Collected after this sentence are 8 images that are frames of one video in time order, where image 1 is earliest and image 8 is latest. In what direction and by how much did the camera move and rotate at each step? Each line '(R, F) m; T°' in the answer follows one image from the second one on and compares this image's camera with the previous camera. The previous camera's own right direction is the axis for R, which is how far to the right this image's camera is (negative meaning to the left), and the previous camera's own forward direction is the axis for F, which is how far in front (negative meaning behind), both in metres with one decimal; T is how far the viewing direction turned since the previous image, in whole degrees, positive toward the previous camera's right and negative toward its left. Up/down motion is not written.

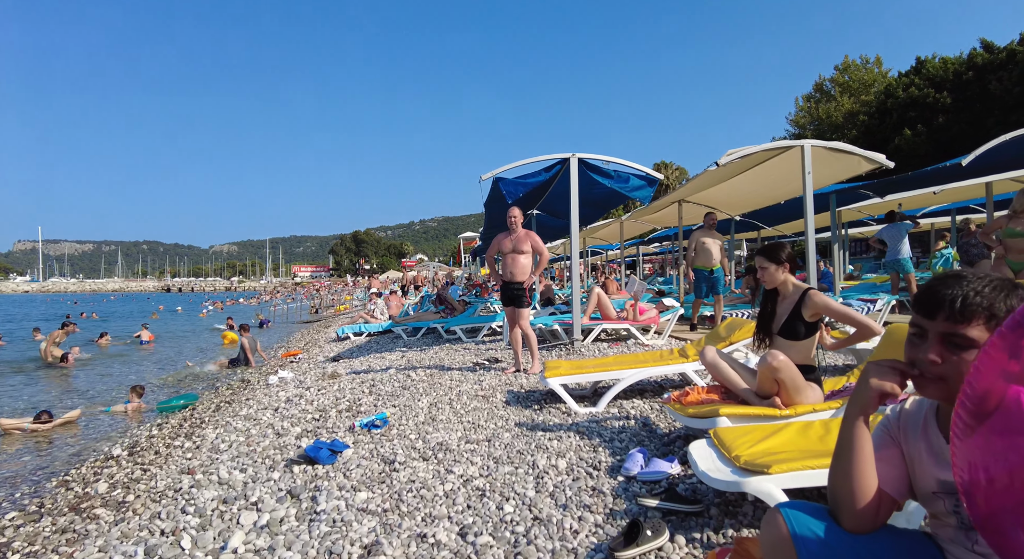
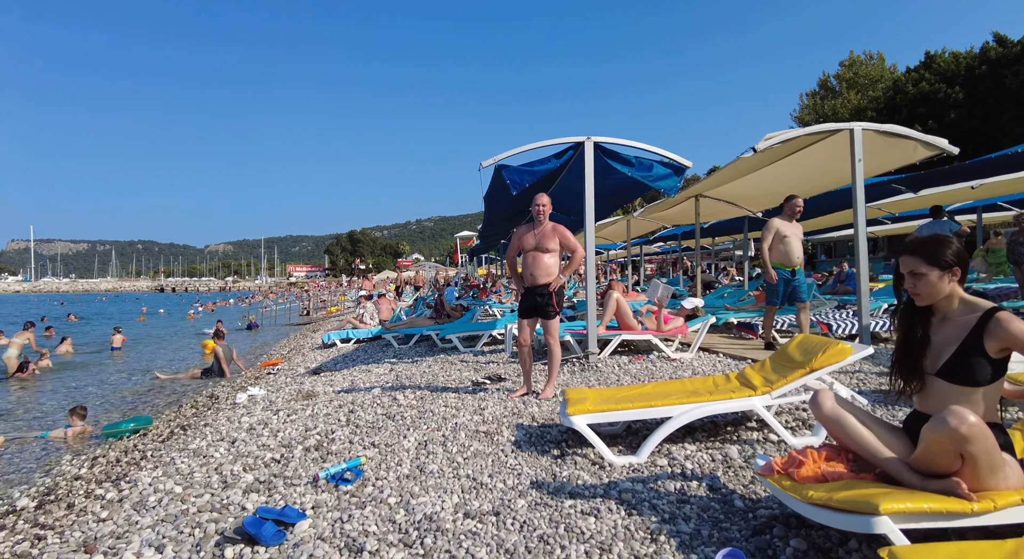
(-0.1, +1.0) m; 0°
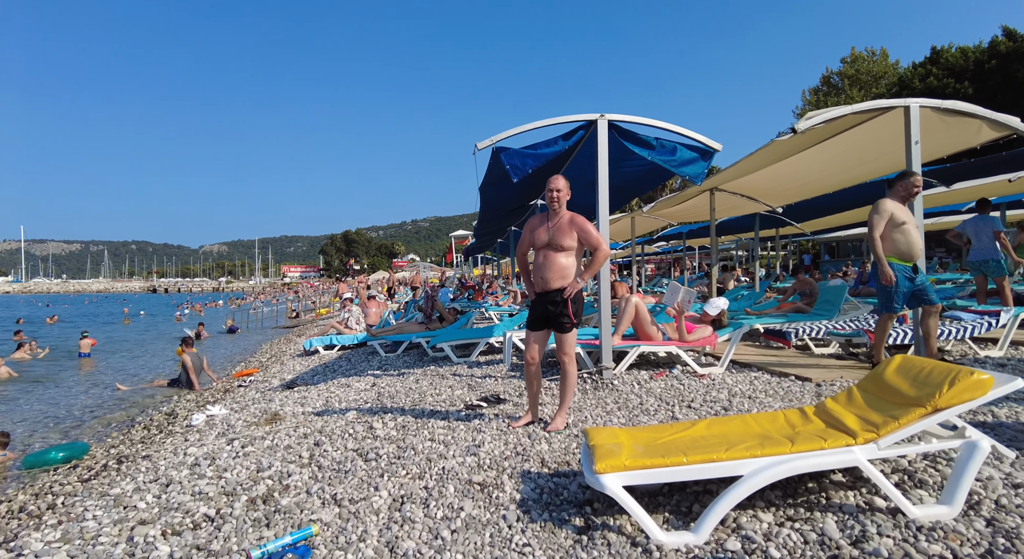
(0.0, +0.9) m; 0°
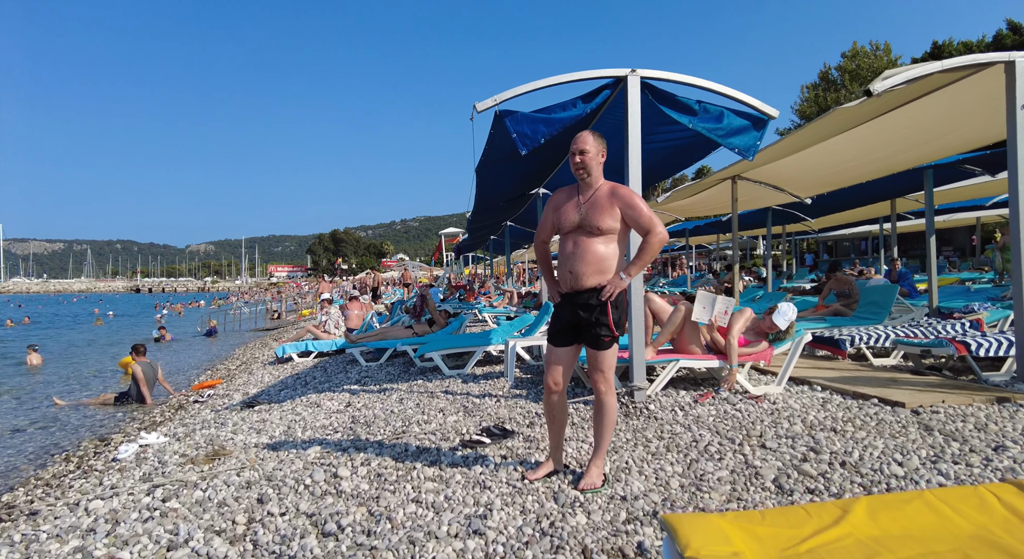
(-0.2, +1.1) m; +1°
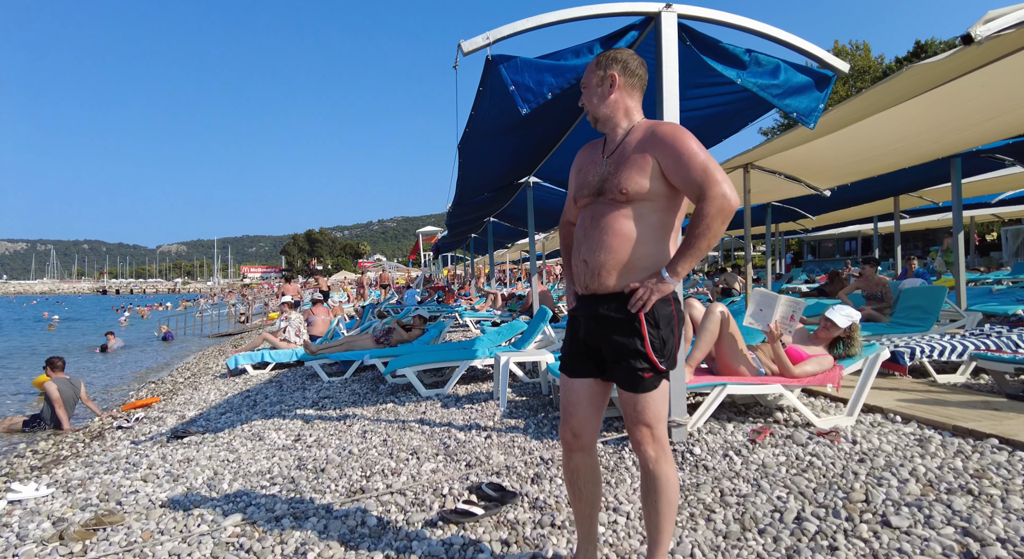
(-0.1, +1.1) m; +2°
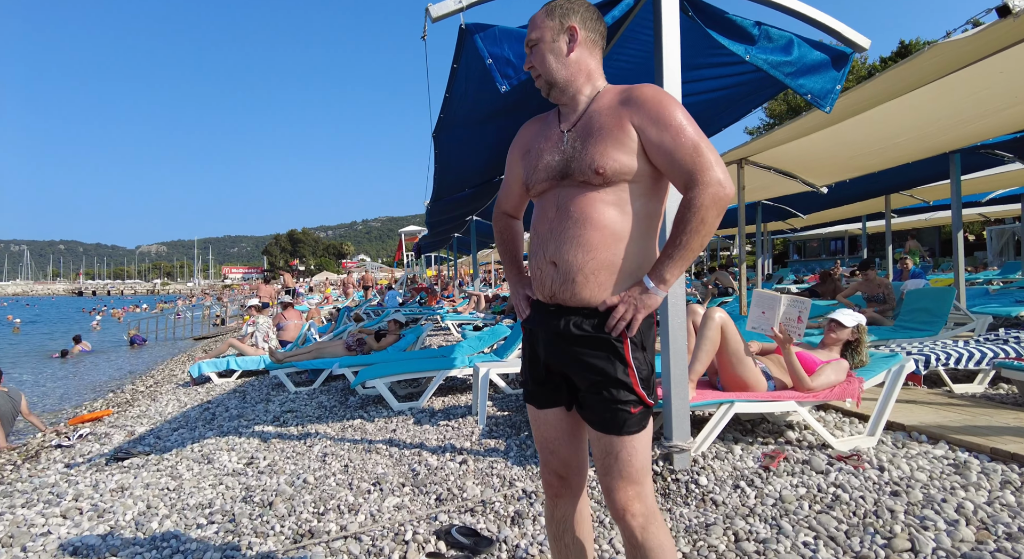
(+0.1, +0.5) m; +2°
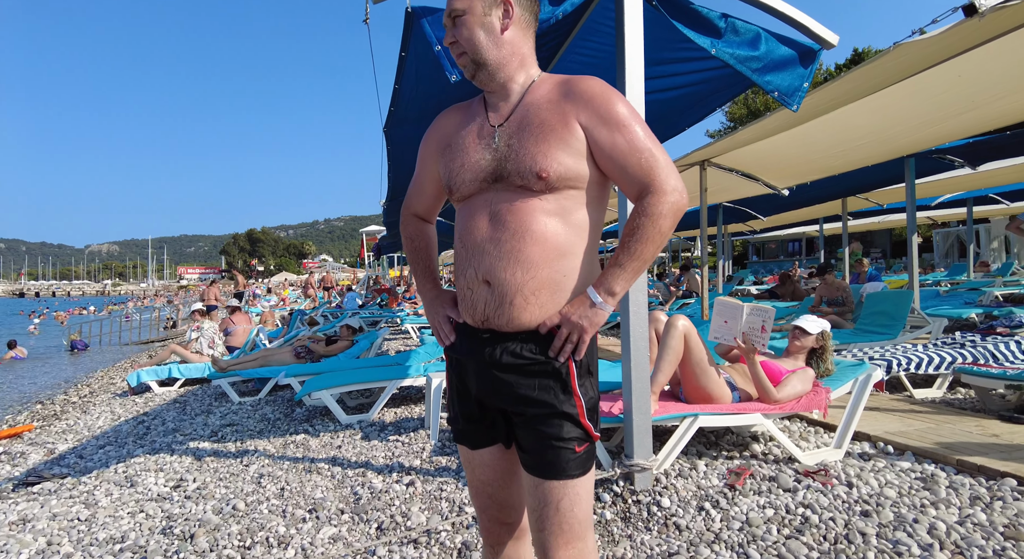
(+0.1, +0.2) m; +4°
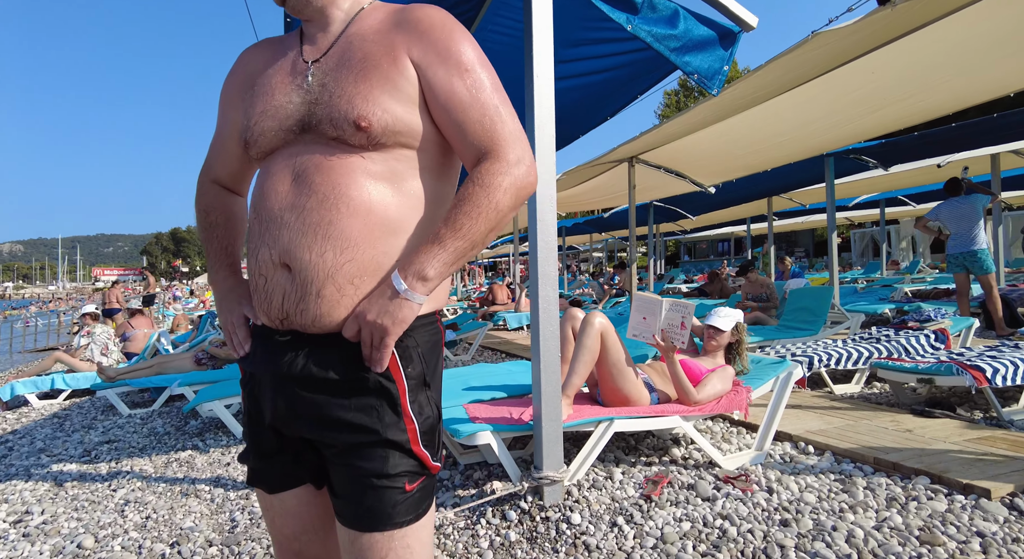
(+0.2, +0.3) m; +6°
